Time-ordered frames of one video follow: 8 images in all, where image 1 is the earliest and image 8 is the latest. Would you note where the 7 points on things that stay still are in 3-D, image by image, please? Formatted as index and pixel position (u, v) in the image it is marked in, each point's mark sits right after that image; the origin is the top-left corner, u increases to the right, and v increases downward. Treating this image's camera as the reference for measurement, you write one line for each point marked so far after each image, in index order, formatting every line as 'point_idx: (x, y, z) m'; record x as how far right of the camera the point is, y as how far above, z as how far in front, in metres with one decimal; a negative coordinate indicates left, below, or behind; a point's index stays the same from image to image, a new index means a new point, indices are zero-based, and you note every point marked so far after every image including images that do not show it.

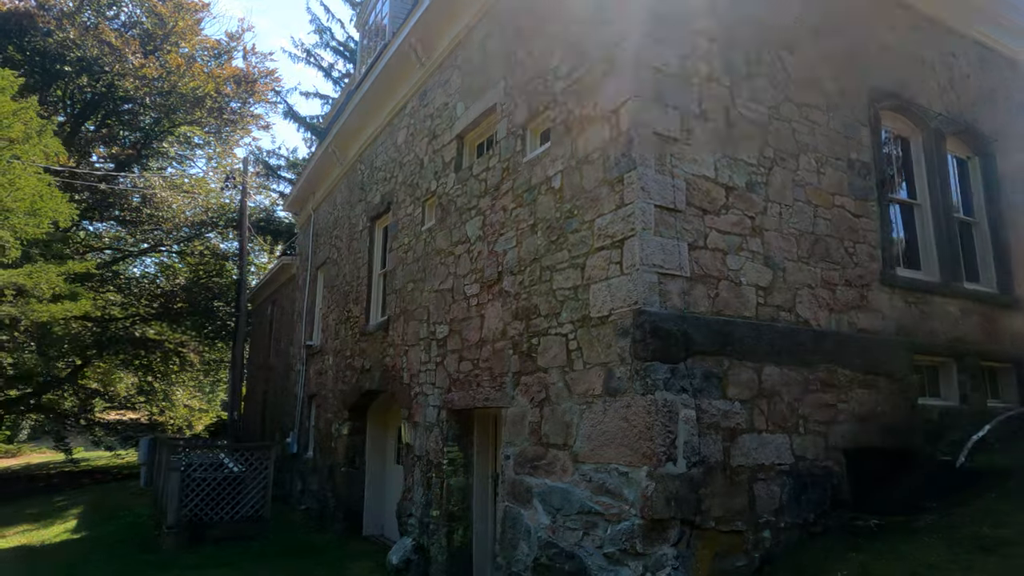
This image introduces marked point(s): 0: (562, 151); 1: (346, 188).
0: (+0.4, +1.0, +4.8) m
1: (-2.5, +1.5, +10.2) m
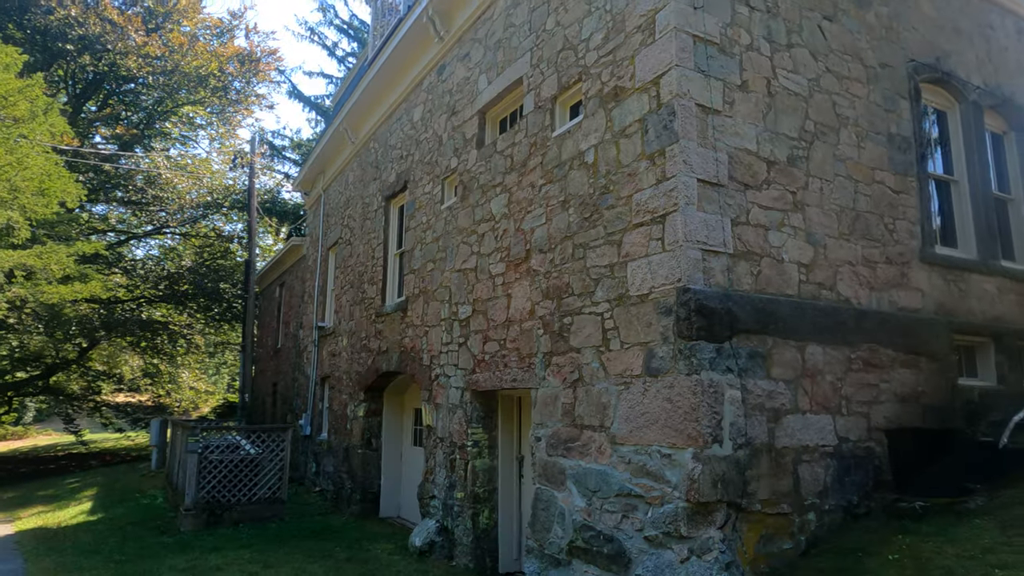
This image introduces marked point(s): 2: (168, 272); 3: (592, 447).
0: (+0.6, +1.1, +4.7) m
1: (-2.3, +1.8, +10.0) m
2: (-9.8, +0.5, +18.9) m
3: (+0.5, -1.0, +4.4) m
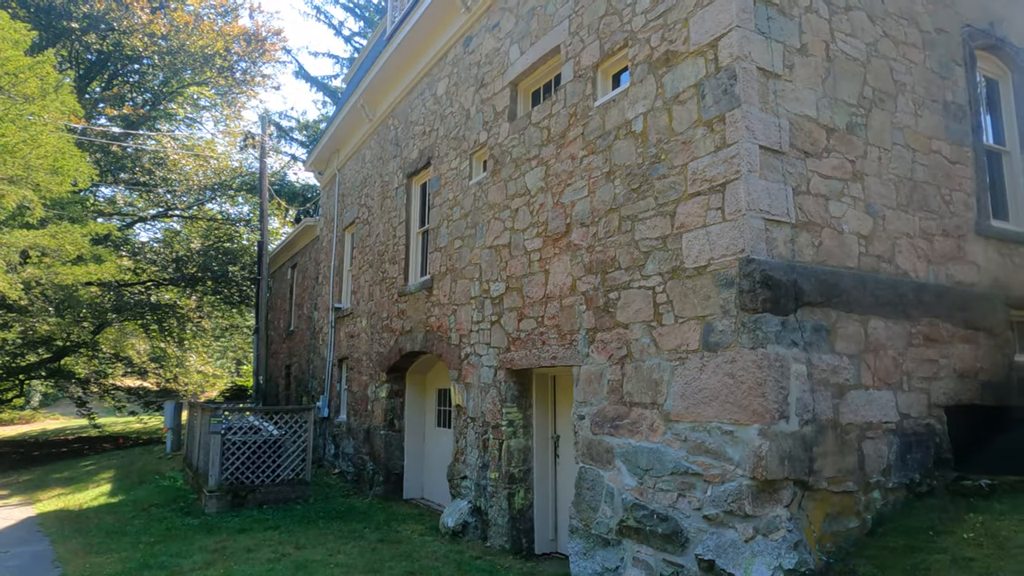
0: (+0.9, +1.3, +4.5) m
1: (-2.0, +2.1, +9.8) m
2: (-9.5, +0.9, +18.8) m
3: (+0.8, -0.9, +4.3) m
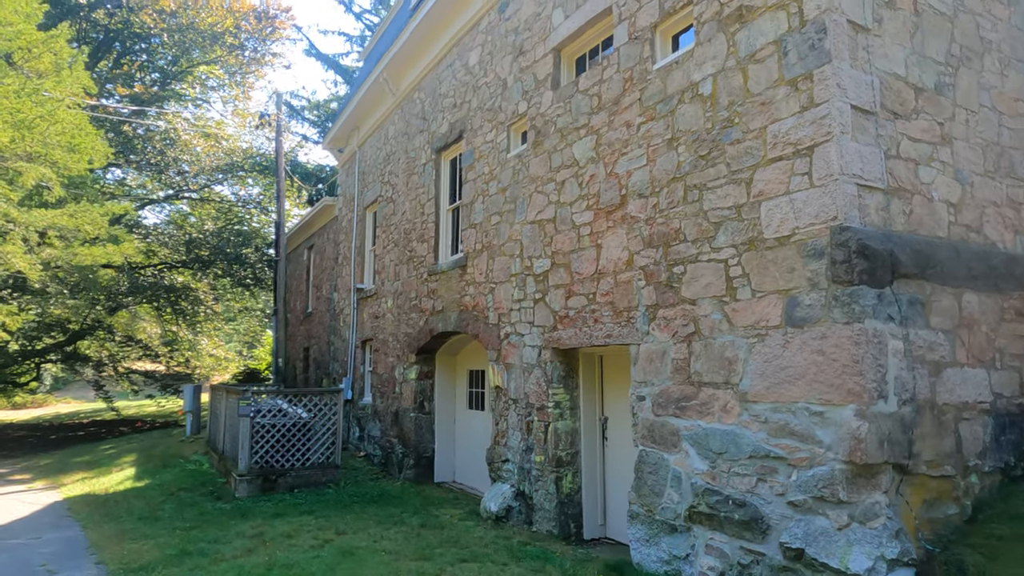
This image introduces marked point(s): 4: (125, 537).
0: (+1.3, +1.5, +4.2) m
1: (-1.6, +2.4, +9.5) m
2: (-9.0, +1.4, +18.6) m
3: (+1.2, -0.7, +4.0) m
4: (-3.3, -2.1, +5.7) m
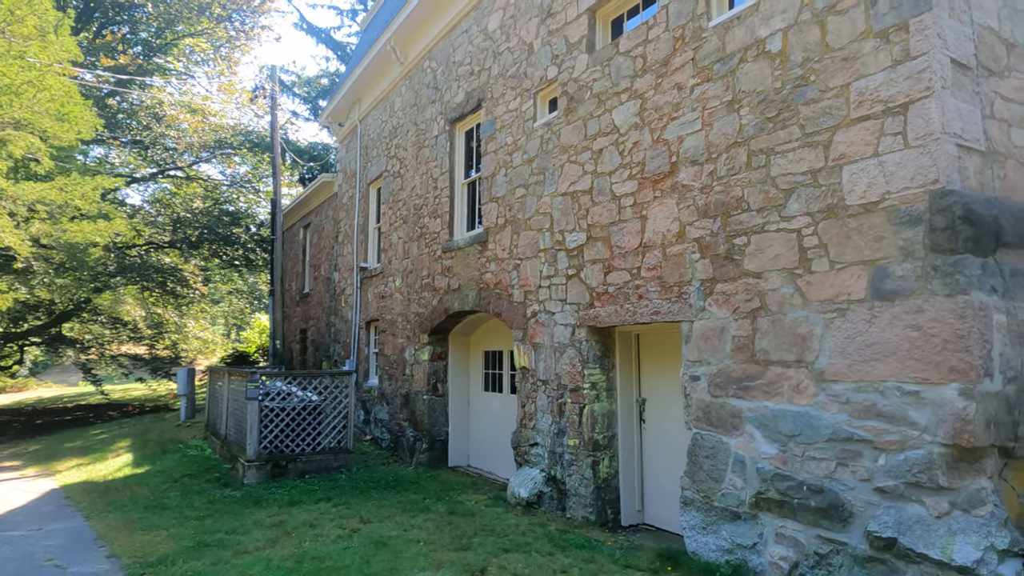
0: (+1.6, +1.7, +3.9) m
1: (-1.4, +2.7, +9.1) m
2: (-9.0, +2.0, +18.0) m
3: (+1.5, -0.6, +3.8) m
4: (-3.0, -1.9, +5.4) m
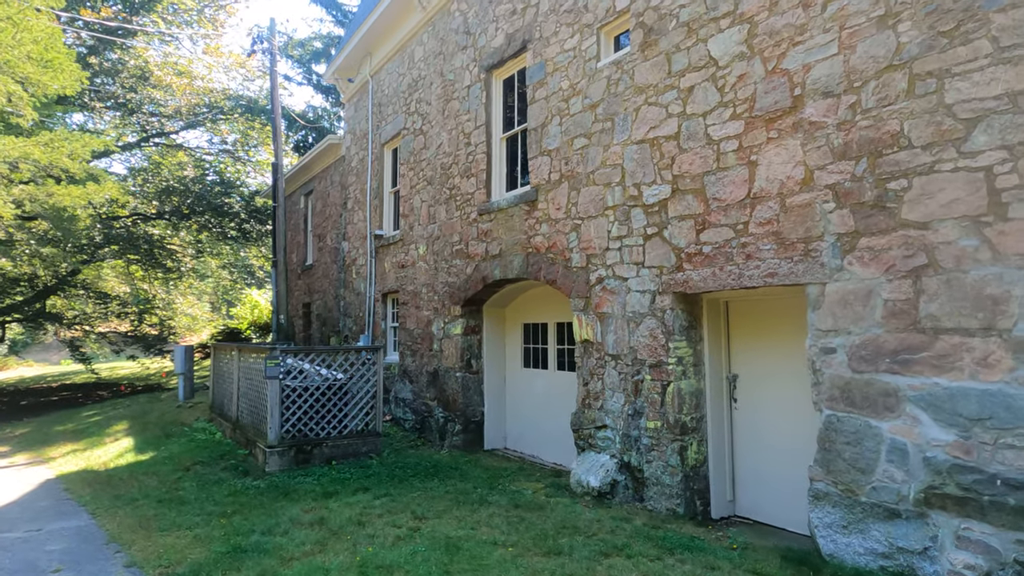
0: (+2.1, +1.9, +3.1) m
1: (-1.0, +3.1, +8.3) m
2: (-8.8, +2.7, +17.0) m
3: (+2.1, -0.3, +3.1) m
4: (-2.5, -1.7, +4.6) m
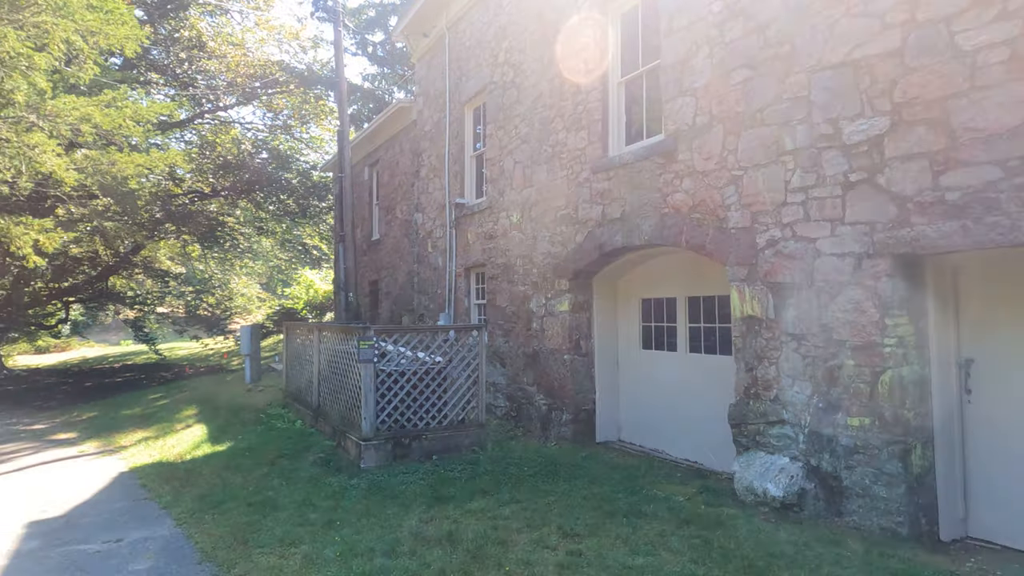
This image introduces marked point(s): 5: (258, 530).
0: (+3.0, +2.1, +2.0) m
1: (+0.2, +3.4, +7.3) m
2: (-7.1, +3.2, +16.4) m
3: (+3.0, -0.2, +2.0) m
4: (-1.5, -1.5, +3.9) m
5: (-1.6, -1.5, +4.1) m
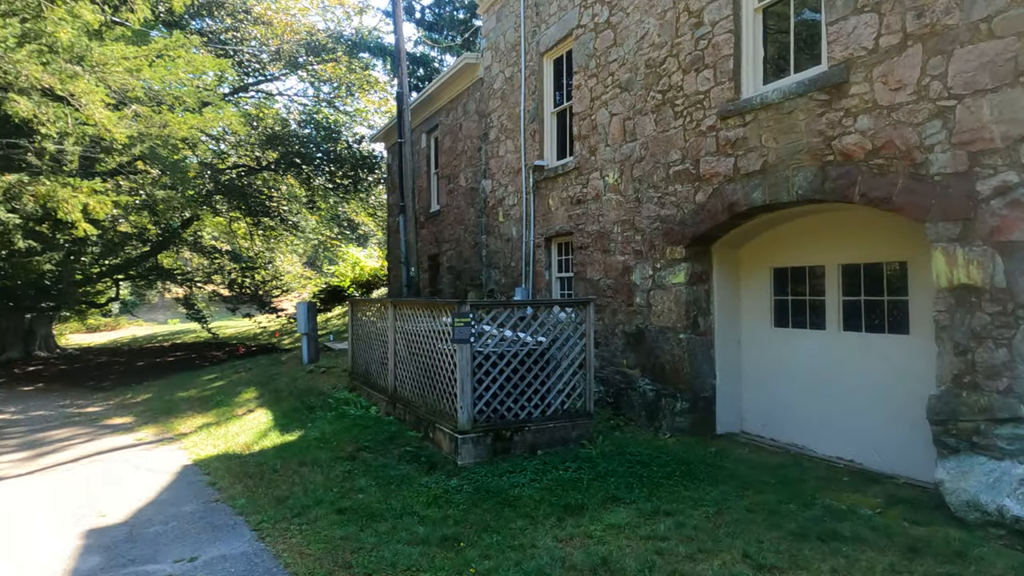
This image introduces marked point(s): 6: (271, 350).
0: (+3.7, +2.2, +0.9) m
1: (+1.1, +3.7, +6.2) m
2: (-5.7, +3.7, +15.8) m
3: (+3.7, 0.0, +1.0) m
4: (-0.7, -1.3, +3.1) m
5: (-0.8, -1.3, +3.3) m
6: (-5.0, -1.3, +13.6) m
